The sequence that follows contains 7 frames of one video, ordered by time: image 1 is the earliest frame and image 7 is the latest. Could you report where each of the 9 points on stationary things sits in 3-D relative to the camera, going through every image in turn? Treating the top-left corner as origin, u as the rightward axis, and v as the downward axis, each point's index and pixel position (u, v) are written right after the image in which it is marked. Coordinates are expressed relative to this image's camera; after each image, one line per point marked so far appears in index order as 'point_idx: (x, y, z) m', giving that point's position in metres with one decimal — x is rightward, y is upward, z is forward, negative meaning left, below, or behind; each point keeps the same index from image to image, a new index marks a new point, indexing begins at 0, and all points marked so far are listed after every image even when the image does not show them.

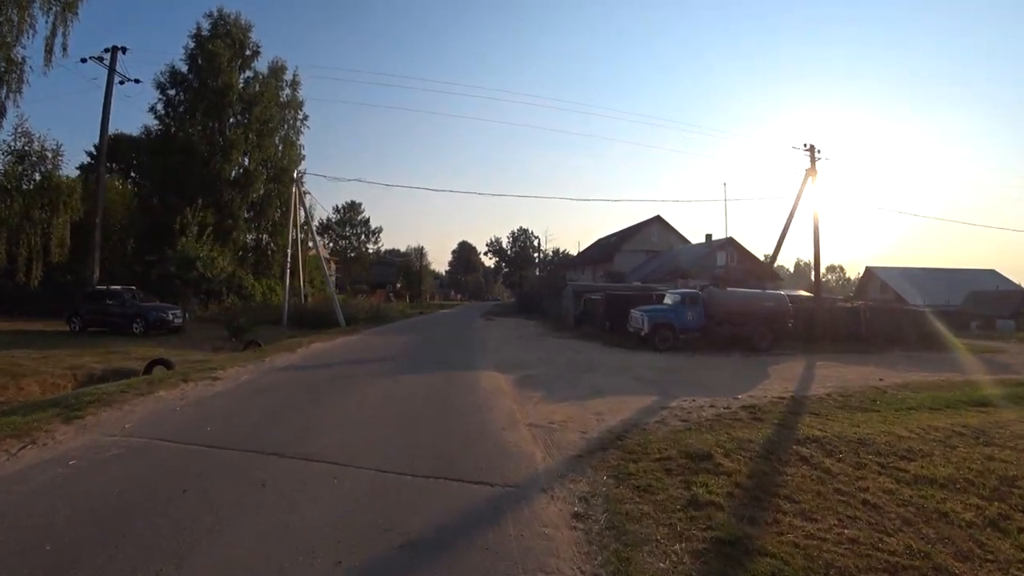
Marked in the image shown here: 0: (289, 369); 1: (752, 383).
0: (-4.1, -1.5, +14.0) m
1: (+5.7, -2.3, +18.1) m
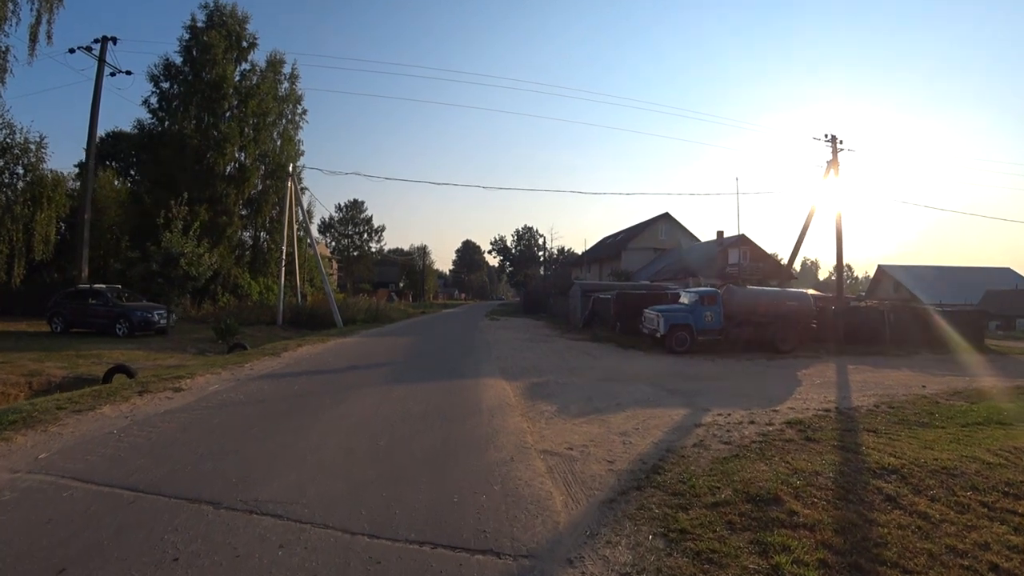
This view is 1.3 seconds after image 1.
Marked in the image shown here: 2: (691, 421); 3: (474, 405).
0: (-3.9, -1.5, +12.3) m
1: (+5.9, -2.3, +16.4) m
2: (+2.7, -2.0, +11.2) m
3: (-0.5, -1.6, +10.2) m
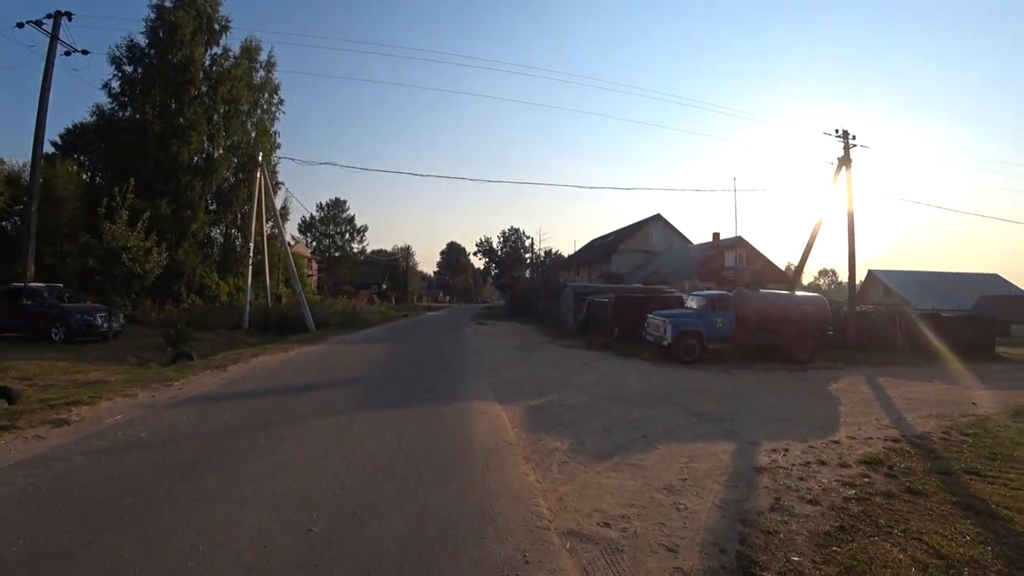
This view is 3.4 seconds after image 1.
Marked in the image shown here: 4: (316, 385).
0: (-3.9, -1.5, +9.6) m
1: (+5.7, -2.3, +13.8) m
2: (+2.6, -2.0, +8.6) m
3: (-0.5, -1.6, +7.5) m
4: (-3.0, -1.5, +11.7) m
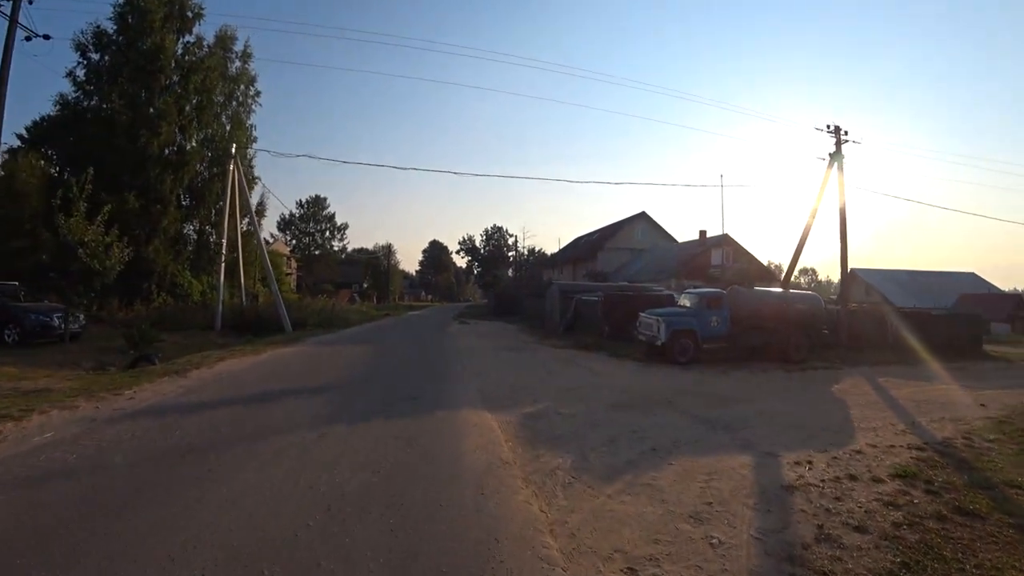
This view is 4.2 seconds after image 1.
0: (-4.0, -1.4, +8.4) m
1: (+5.6, -2.3, +12.9) m
2: (+2.6, -1.9, +7.6) m
3: (-0.5, -1.5, +6.5) m
4: (-3.1, -1.5, +10.6) m
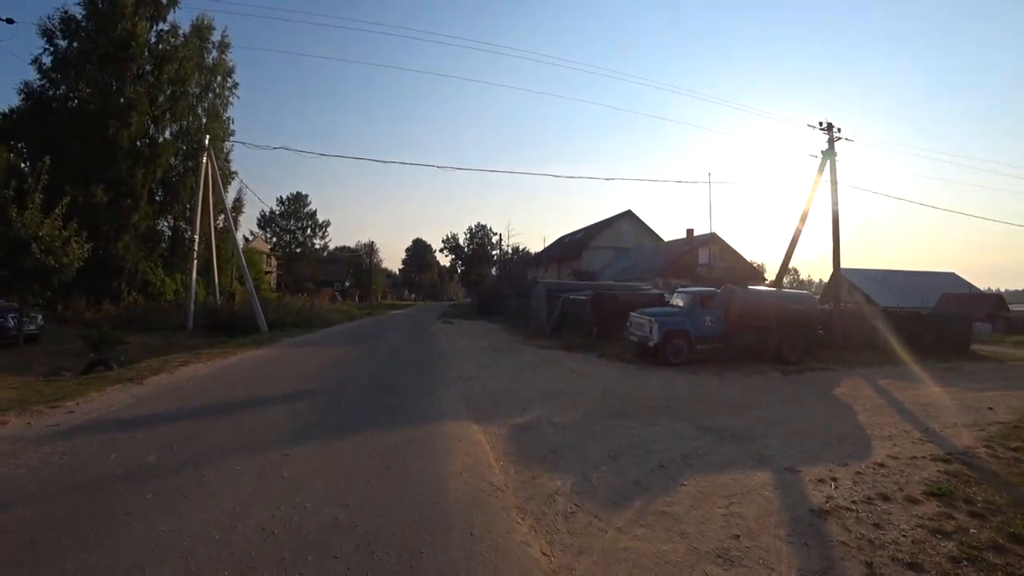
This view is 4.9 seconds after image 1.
0: (-4.1, -1.4, +7.4) m
1: (+5.4, -2.2, +12.0) m
2: (+2.5, -1.9, +6.7) m
3: (-0.6, -1.5, +5.5) m
4: (-3.3, -1.4, +9.6) m
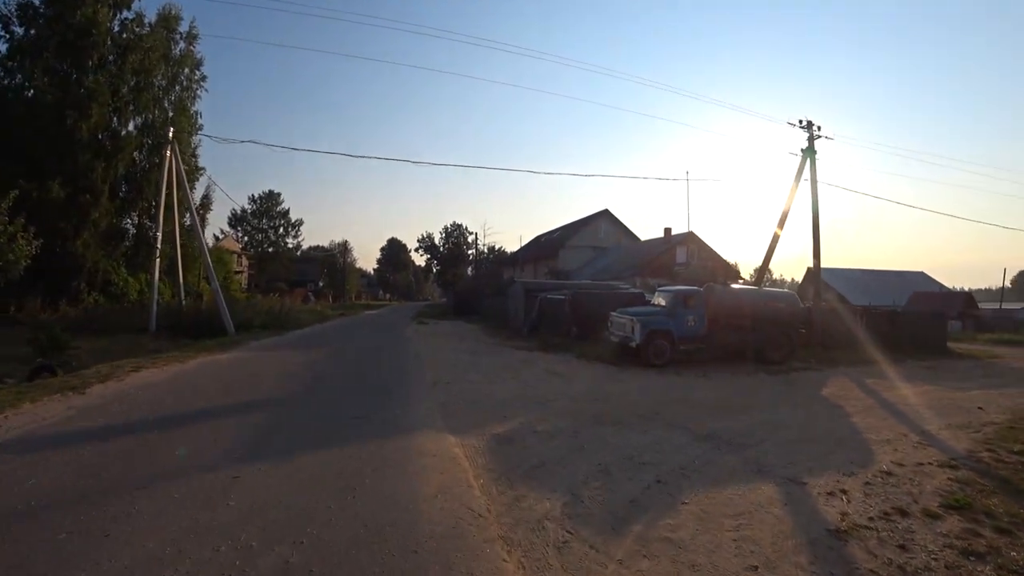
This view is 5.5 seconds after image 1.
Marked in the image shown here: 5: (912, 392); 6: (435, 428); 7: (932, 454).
0: (-4.2, -1.4, +6.5) m
1: (+5.1, -2.2, +11.4) m
2: (+2.4, -1.9, +6.0) m
3: (-0.6, -1.5, +4.7) m
4: (-3.5, -1.4, +8.7) m
5: (+9.8, -2.5, +18.5) m
6: (-0.9, -1.6, +8.5) m
7: (+5.6, -2.2, +10.2) m
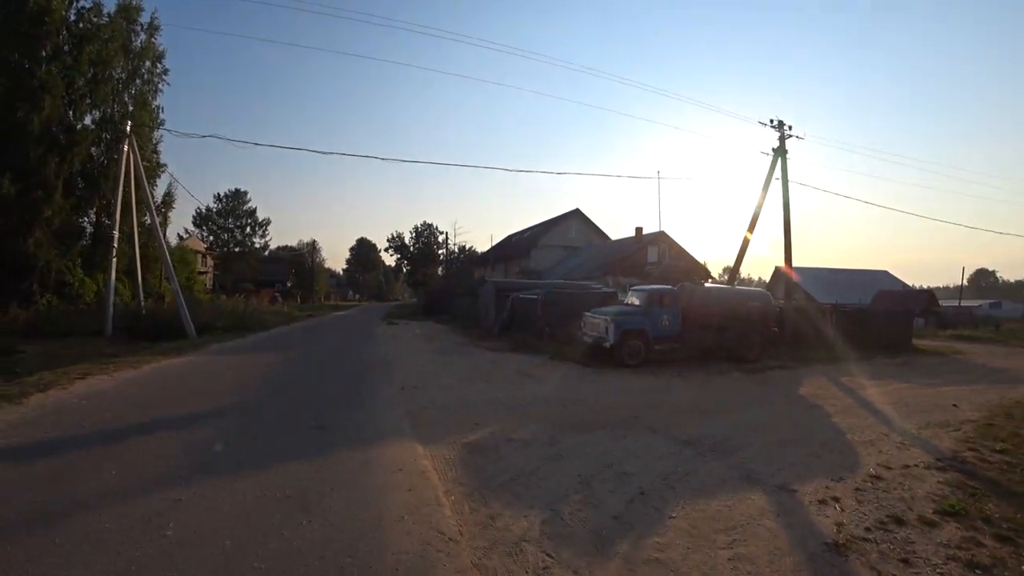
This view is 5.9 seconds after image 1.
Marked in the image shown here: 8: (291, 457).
0: (-4.4, -1.4, +5.8) m
1: (+4.7, -2.2, +11.1) m
2: (+2.2, -1.9, +5.6) m
3: (-0.8, -1.5, +4.2) m
4: (-3.8, -1.4, +8.1) m
5: (+9.1, -2.5, +18.4) m
6: (-1.1, -1.6, +8.0) m
7: (+5.3, -2.2, +9.9) m
8: (-1.9, -1.5, +6.7) m
